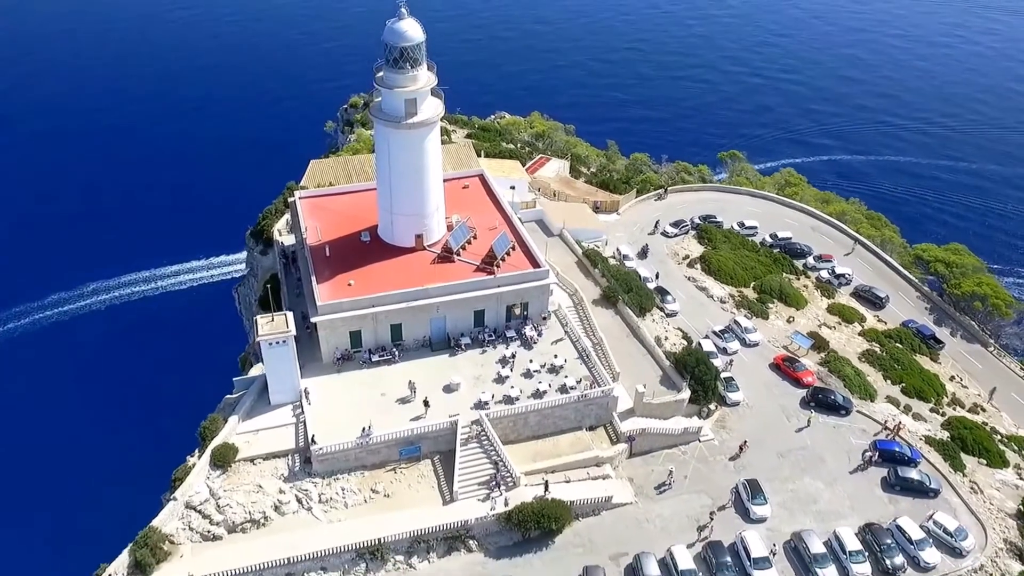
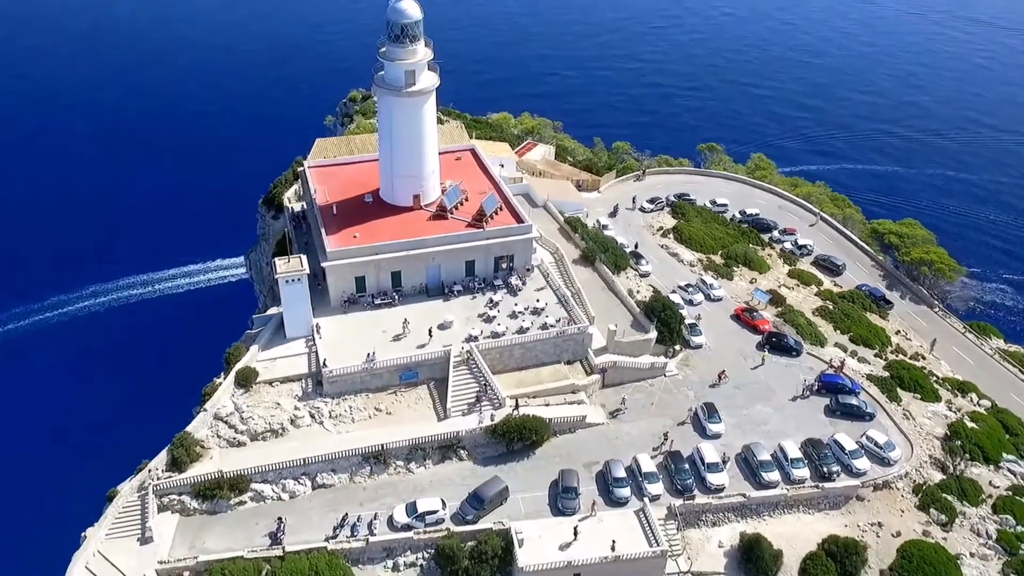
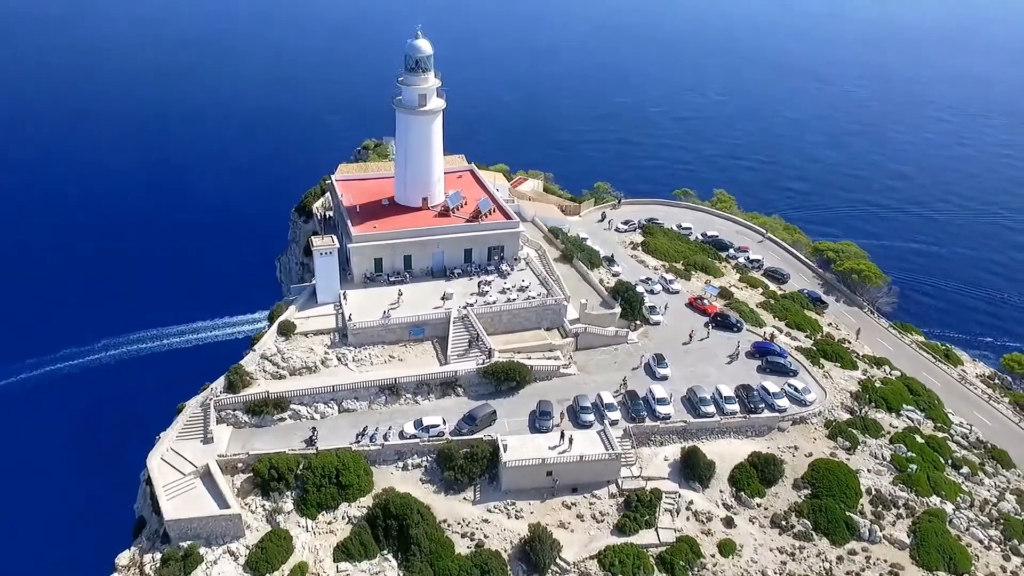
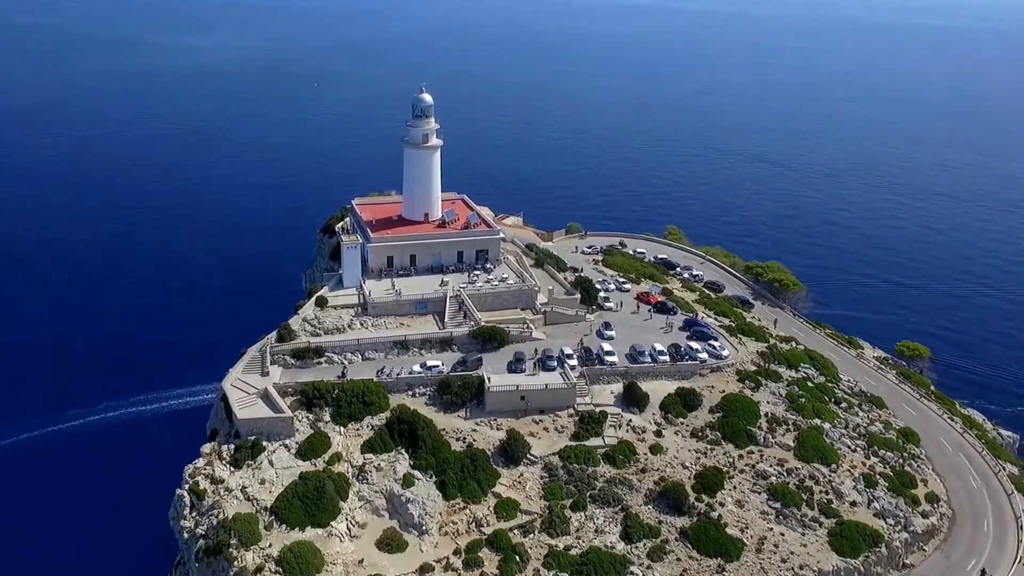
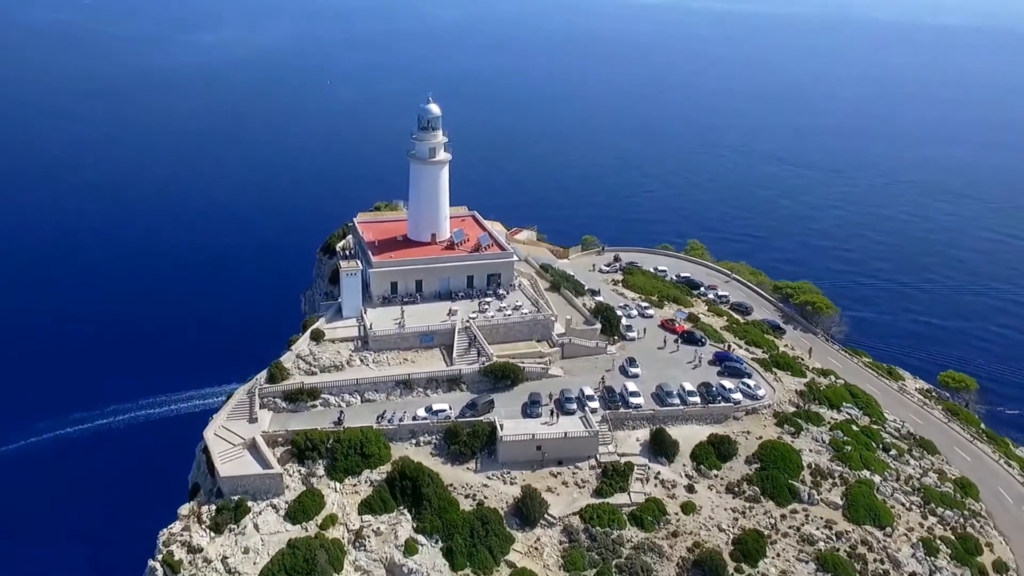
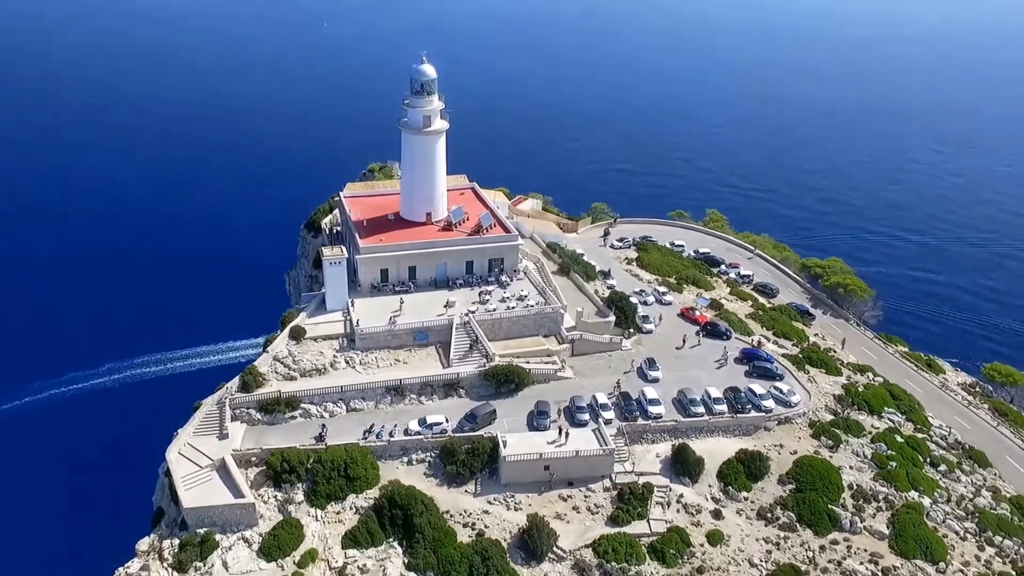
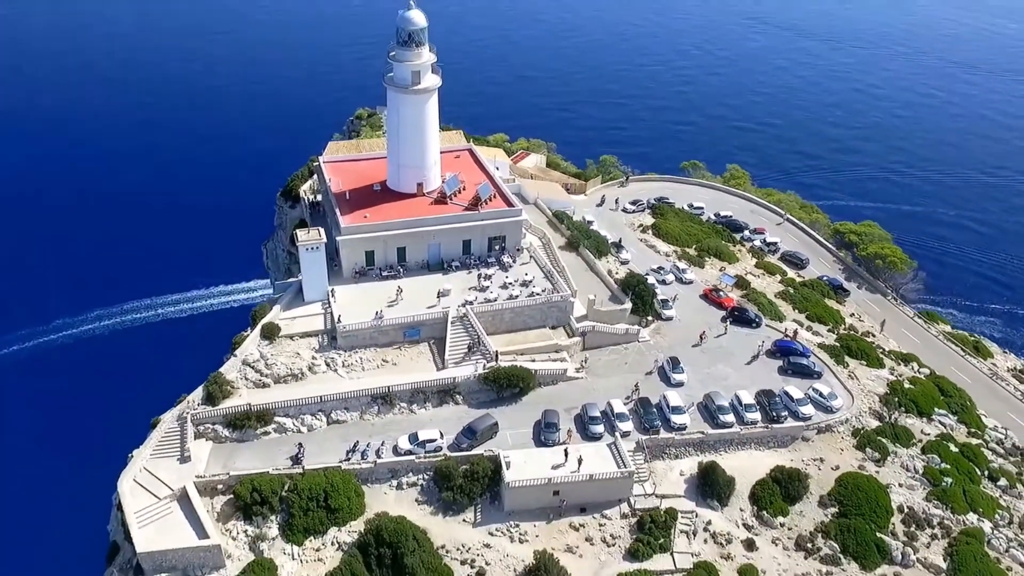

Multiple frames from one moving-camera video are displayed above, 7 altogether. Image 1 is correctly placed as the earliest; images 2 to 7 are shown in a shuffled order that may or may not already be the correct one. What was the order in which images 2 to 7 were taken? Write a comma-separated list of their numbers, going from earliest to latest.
2, 7, 3, 6, 5, 4
